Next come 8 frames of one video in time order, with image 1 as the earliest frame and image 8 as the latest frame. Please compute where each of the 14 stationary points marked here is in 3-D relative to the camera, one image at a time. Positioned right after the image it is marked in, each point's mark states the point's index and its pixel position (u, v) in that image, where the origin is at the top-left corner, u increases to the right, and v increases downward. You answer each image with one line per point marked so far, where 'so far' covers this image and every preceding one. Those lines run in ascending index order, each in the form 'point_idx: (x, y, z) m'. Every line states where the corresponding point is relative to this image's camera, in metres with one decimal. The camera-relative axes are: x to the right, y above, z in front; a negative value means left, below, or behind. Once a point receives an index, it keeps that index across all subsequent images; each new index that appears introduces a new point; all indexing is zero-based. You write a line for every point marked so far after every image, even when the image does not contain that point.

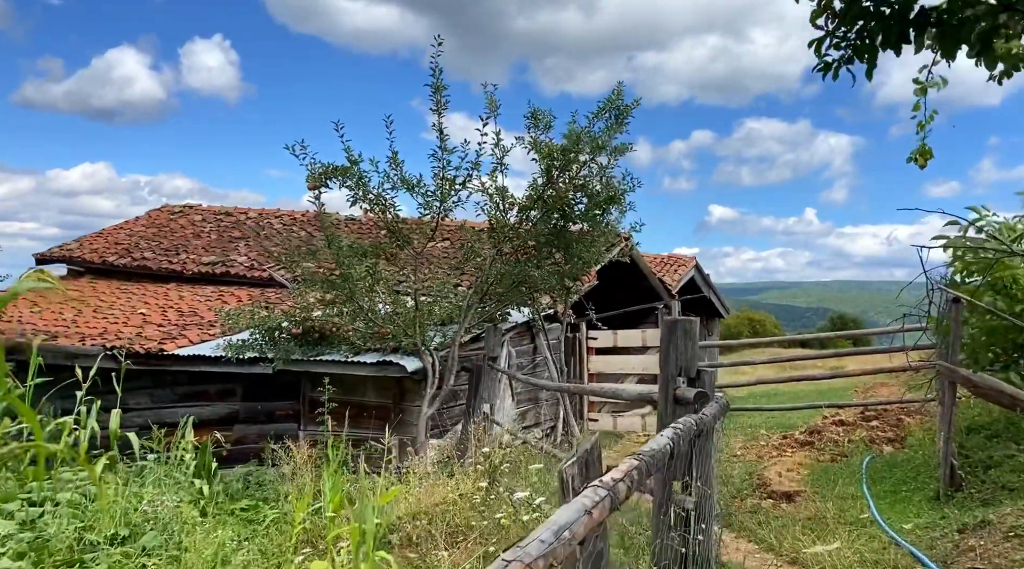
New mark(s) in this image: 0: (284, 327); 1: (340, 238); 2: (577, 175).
0: (-2.2, -0.4, +8.9) m
1: (-1.5, +0.4, +8.3) m
2: (+0.6, +1.0, +8.5) m
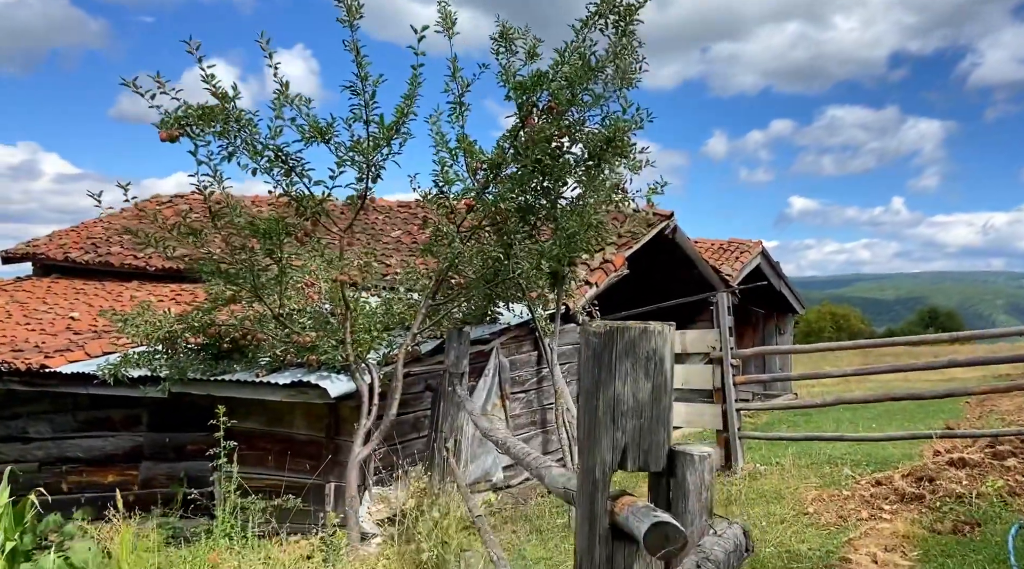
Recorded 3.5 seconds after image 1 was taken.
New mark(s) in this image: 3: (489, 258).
0: (-2.4, -0.4, +6.5) m
1: (-1.8, +0.5, +5.9) m
2: (+0.4, +1.1, +5.9) m
3: (-0.2, +0.2, +6.0) m
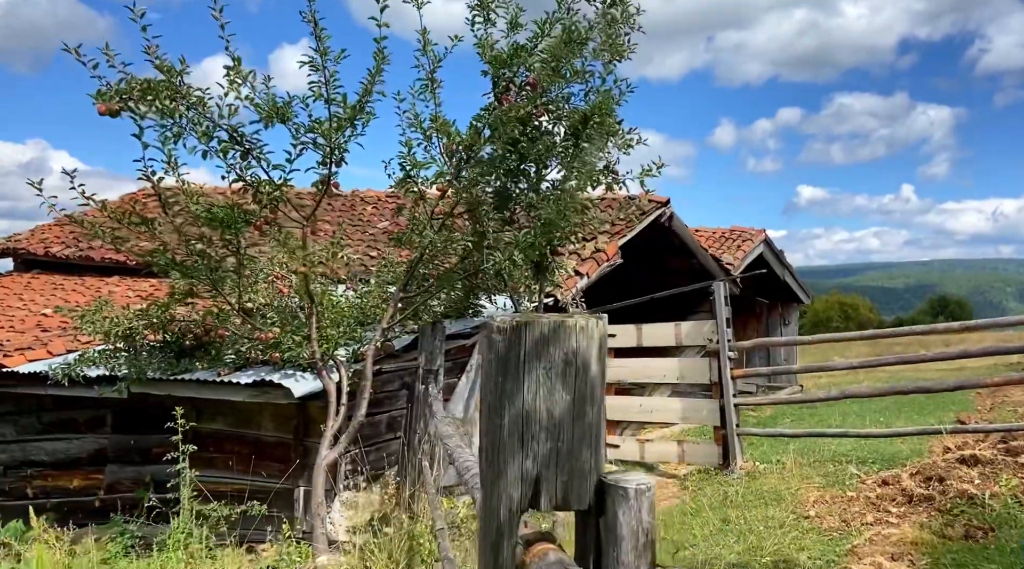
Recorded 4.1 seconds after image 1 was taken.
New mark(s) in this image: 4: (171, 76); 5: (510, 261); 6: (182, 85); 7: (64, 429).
0: (-2.5, -0.3, +6.2) m
1: (-1.9, +0.5, +5.5) m
2: (+0.2, +1.2, +5.5) m
3: (-0.3, +0.2, +5.6) m
4: (-1.9, +1.1, +5.0) m
5: (0.0, +0.2, +5.6) m
6: (-1.9, +1.1, +5.0) m
7: (-3.6, -1.2, +7.2) m
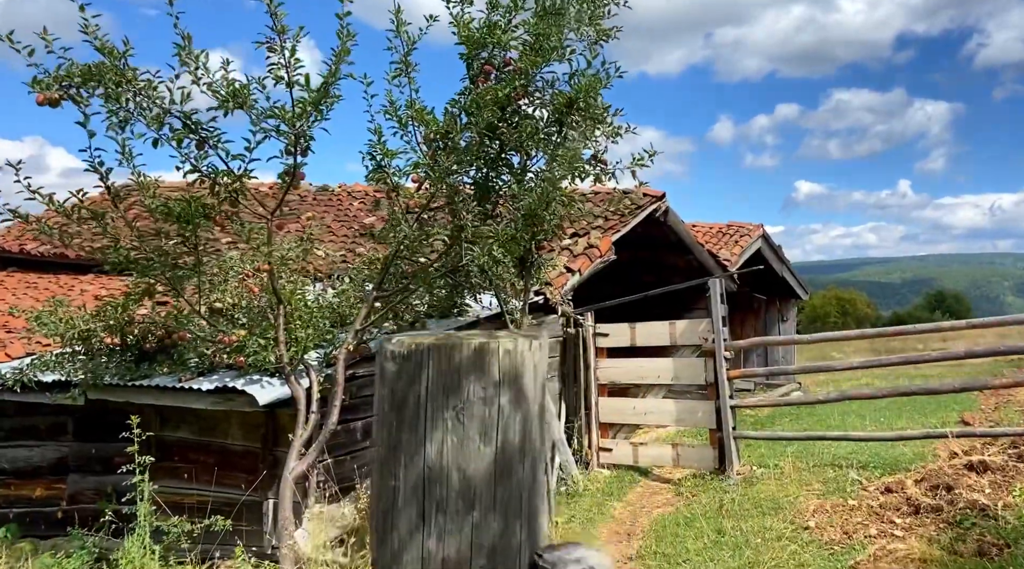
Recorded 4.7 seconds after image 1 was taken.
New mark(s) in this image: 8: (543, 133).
0: (-2.6, -0.3, +5.8) m
1: (-2.0, +0.6, +5.2) m
2: (+0.1, +1.2, +5.1) m
3: (-0.4, +0.3, +5.3) m
4: (-2.0, +1.1, +4.6) m
5: (-0.1, +0.2, +5.2) m
6: (-2.0, +1.1, +4.7) m
7: (-3.7, -1.2, +6.9) m
8: (+0.2, +0.9, +5.2) m
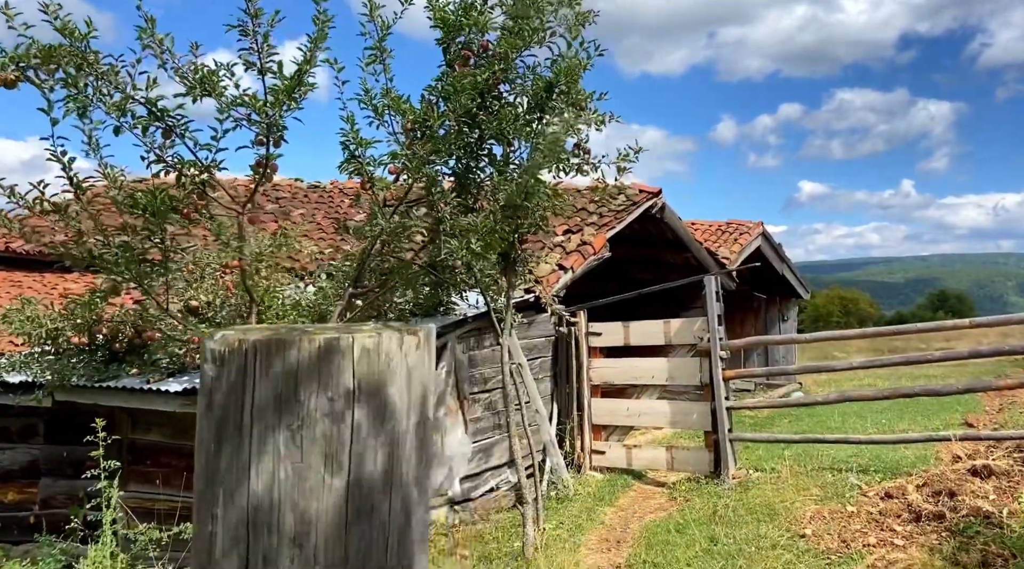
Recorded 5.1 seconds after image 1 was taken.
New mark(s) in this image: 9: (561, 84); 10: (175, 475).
0: (-2.7, -0.3, +5.6) m
1: (-2.1, +0.6, +4.9) m
2: (0.0, +1.2, +4.9) m
3: (-0.5, +0.3, +5.0) m
4: (-2.1, +1.2, +4.3) m
5: (-0.2, +0.2, +5.0) m
6: (-2.1, +1.1, +4.4) m
7: (-3.8, -1.1, +6.6) m
8: (+0.1, +0.9, +4.9) m
9: (+0.3, +1.1, +4.9) m
10: (-2.2, -1.2, +5.8) m
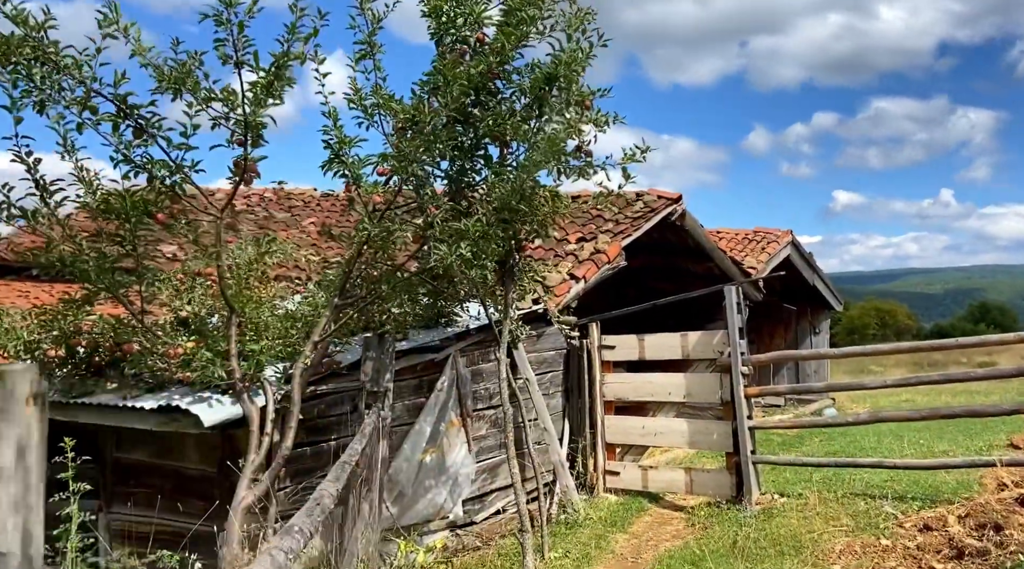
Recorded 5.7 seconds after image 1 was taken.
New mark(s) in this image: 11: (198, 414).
0: (-2.7, -0.4, +5.3) m
1: (-2.2, +0.5, +4.6) m
2: (0.0, +1.1, +4.5) m
3: (-0.5, +0.2, +4.7) m
4: (-2.2, +1.1, +4.0) m
5: (-0.3, +0.1, +4.6) m
6: (-2.1, +1.1, +4.1) m
7: (-3.8, -1.2, +6.4) m
8: (+0.1, +0.9, +4.6) m
9: (+0.2, +1.0, +4.5) m
10: (-2.2, -1.3, +5.5) m
11: (-1.6, -0.7, +4.7) m
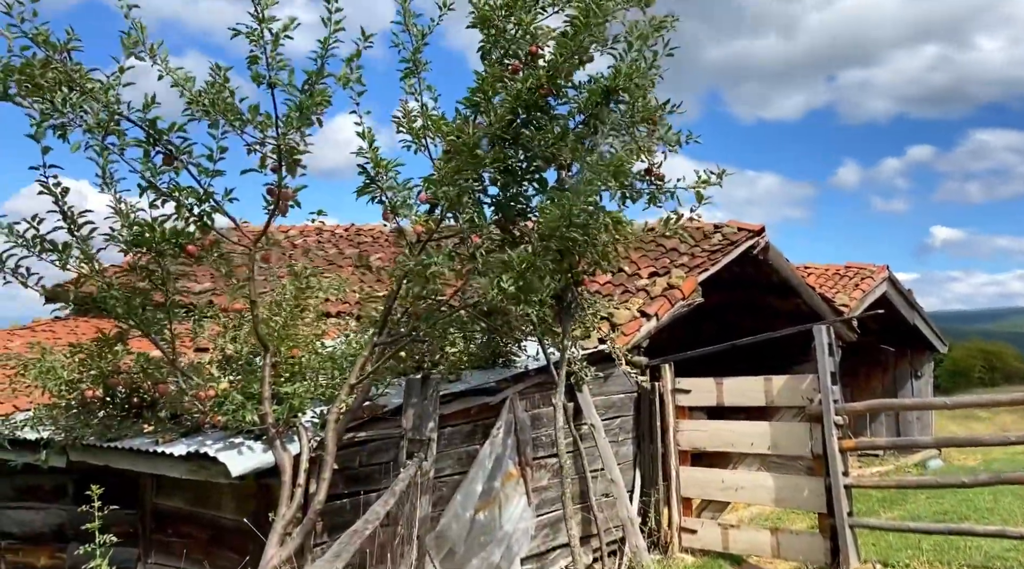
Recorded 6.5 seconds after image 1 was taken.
0: (-2.4, -0.6, +5.0) m
1: (-1.9, +0.3, +4.4) m
2: (+0.2, +1.0, +4.1) m
3: (-0.3, 0.0, +4.2) m
4: (-2.0, +1.0, +3.8) m
5: (0.0, 0.0, +4.1) m
6: (-1.9, +0.9, +3.9) m
7: (-3.3, -1.5, +6.2) m
8: (+0.3, +0.7, +4.1) m
9: (+0.5, +0.9, +4.0) m
10: (-1.8, -1.5, +5.2) m
11: (-1.4, -0.9, +4.4) m
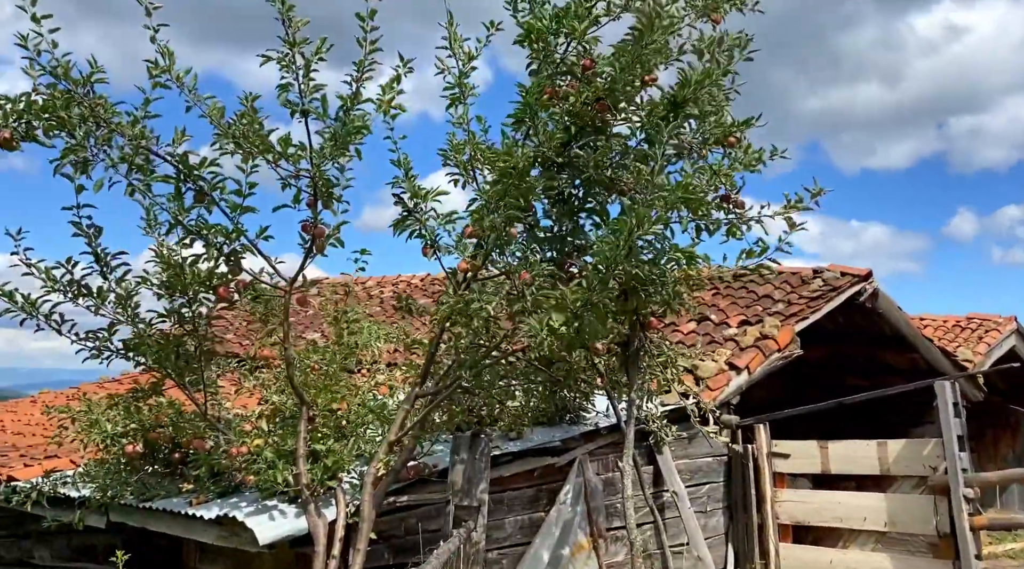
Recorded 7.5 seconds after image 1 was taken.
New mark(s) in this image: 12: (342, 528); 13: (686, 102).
0: (-2.1, -0.8, +4.7) m
1: (-1.6, +0.1, +4.1) m
2: (+0.4, +0.8, +3.6) m
3: (0.0, -0.1, +3.8) m
4: (-1.7, +0.8, +3.6) m
5: (+0.2, -0.2, +3.6) m
6: (-1.7, +0.8, +3.7) m
7: (-2.9, -1.8, +5.9) m
8: (+0.5, +0.5, +3.6) m
9: (+0.7, +0.7, +3.5) m
10: (-1.5, -1.8, +4.7) m
11: (-1.1, -1.1, +3.9) m
12: (-0.7, -1.0, +3.8) m
13: (+0.7, +0.7, +3.5) m
